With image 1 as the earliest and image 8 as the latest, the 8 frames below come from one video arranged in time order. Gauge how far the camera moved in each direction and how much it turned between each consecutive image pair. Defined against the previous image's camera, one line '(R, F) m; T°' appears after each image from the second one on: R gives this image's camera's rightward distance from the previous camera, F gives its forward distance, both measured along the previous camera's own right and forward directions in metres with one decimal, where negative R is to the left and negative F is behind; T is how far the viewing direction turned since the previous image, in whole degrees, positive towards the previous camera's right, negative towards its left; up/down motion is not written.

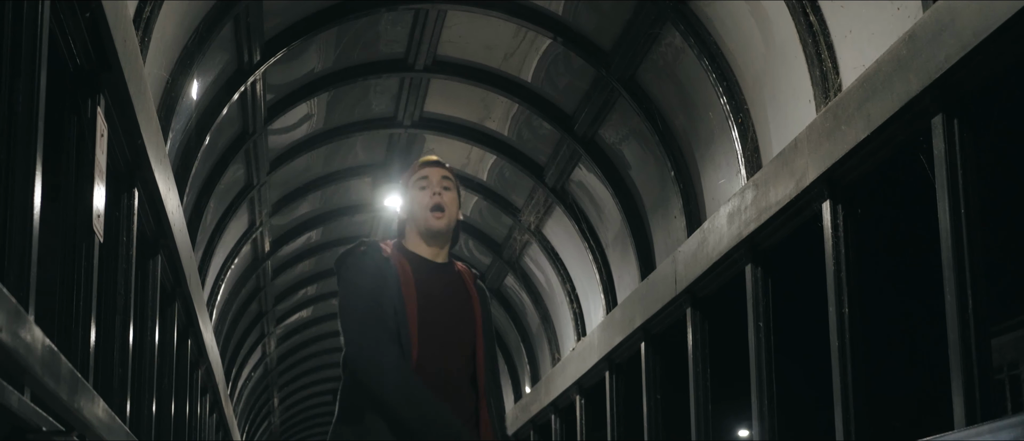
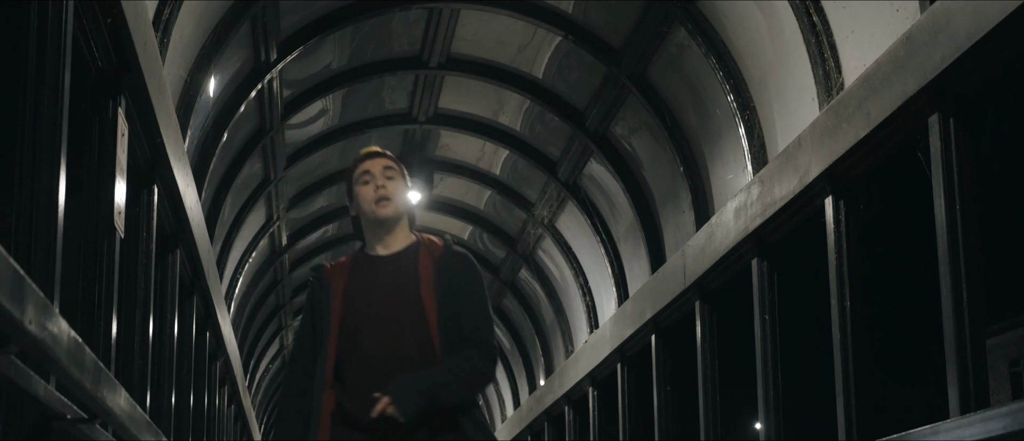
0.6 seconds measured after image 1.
(+0.1, -0.2) m; -1°
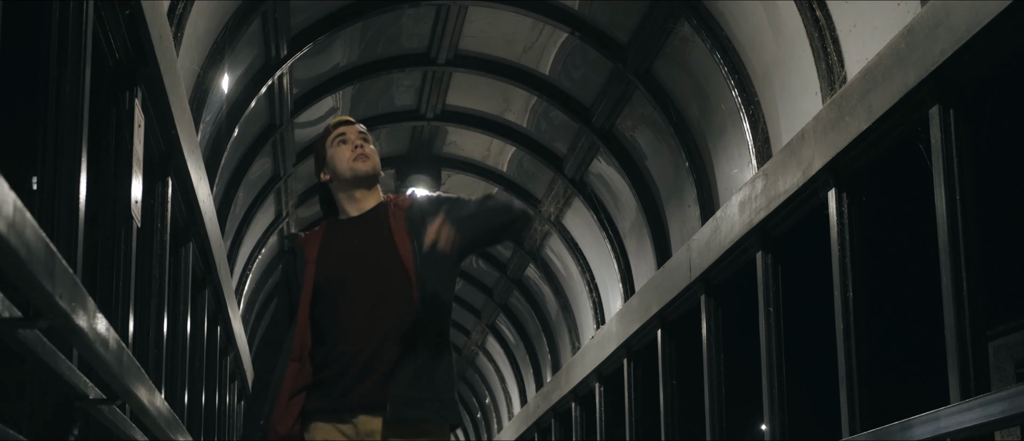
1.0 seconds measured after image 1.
(0.0, -0.1) m; 0°
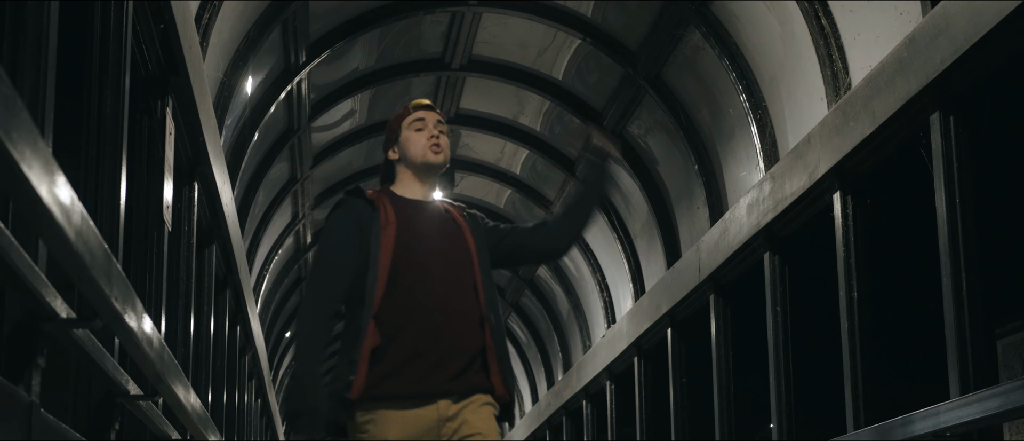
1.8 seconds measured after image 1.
(0.0, -0.2) m; 0°
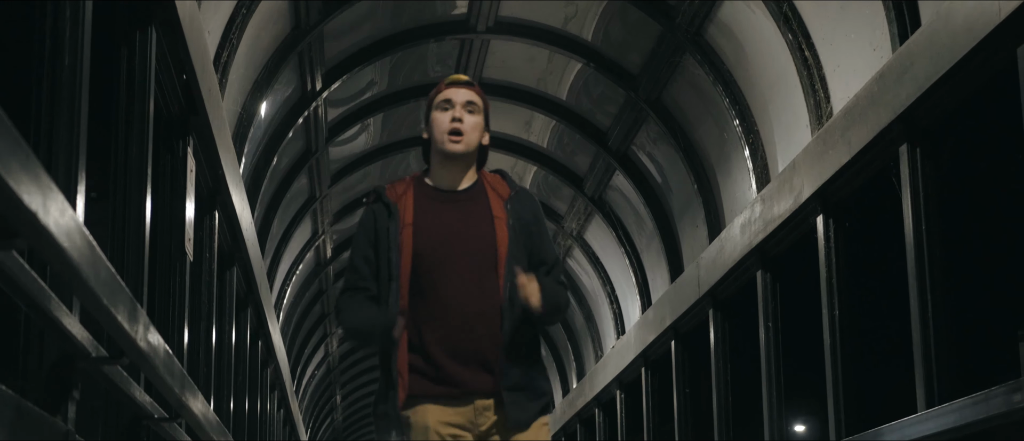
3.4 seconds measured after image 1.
(+0.2, -0.5) m; -1°
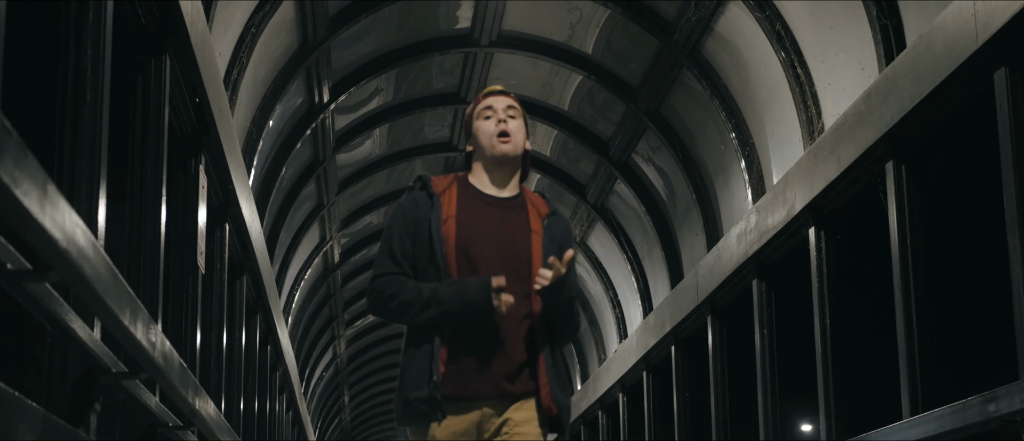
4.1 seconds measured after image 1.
(+0.1, -0.3) m; 0°
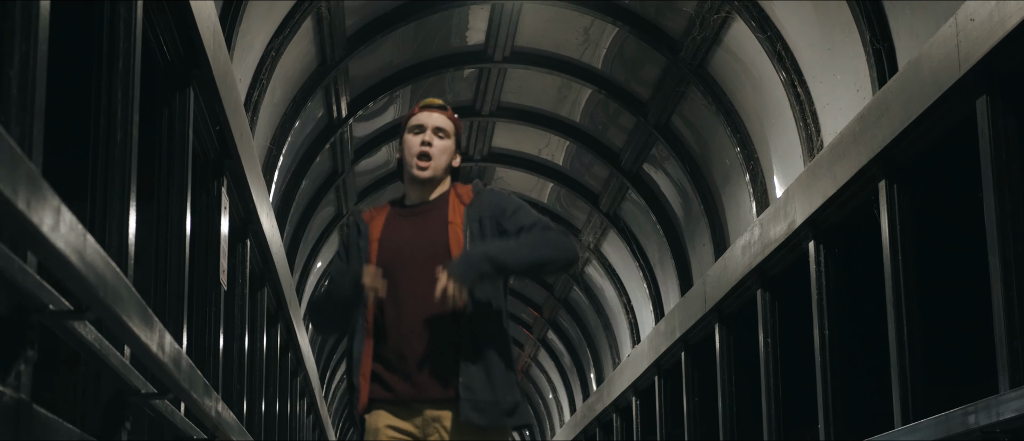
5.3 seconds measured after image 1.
(+0.1, -0.3) m; -1°
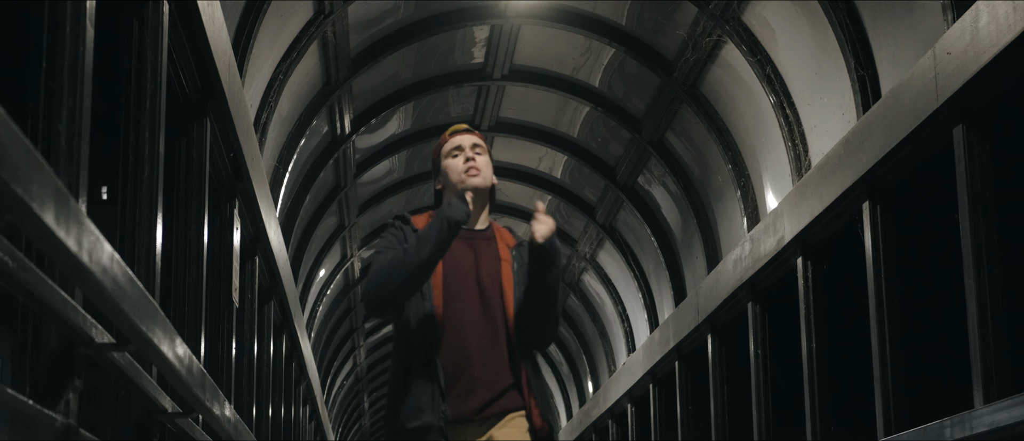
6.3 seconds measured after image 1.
(0.0, -0.3) m; 0°
